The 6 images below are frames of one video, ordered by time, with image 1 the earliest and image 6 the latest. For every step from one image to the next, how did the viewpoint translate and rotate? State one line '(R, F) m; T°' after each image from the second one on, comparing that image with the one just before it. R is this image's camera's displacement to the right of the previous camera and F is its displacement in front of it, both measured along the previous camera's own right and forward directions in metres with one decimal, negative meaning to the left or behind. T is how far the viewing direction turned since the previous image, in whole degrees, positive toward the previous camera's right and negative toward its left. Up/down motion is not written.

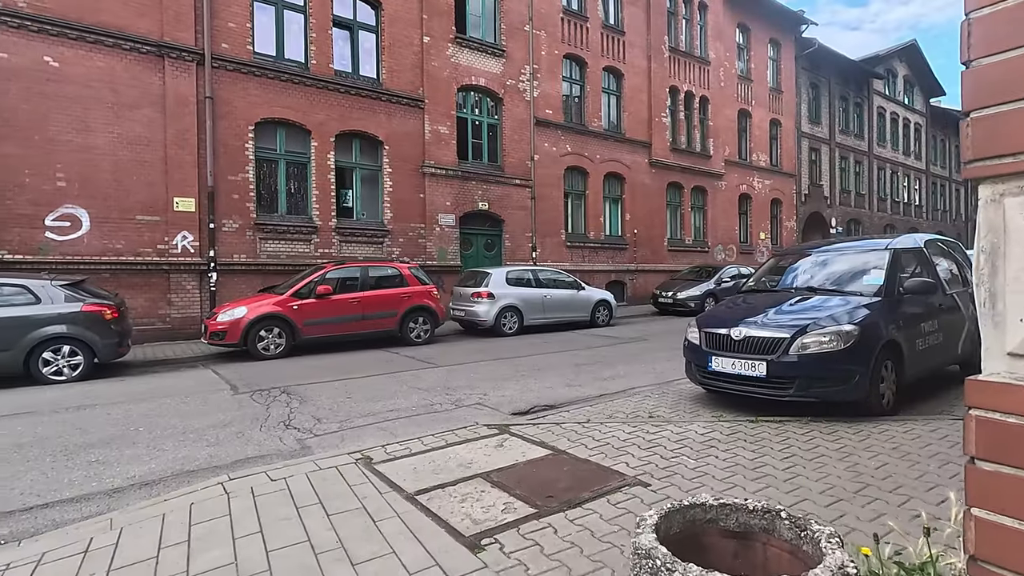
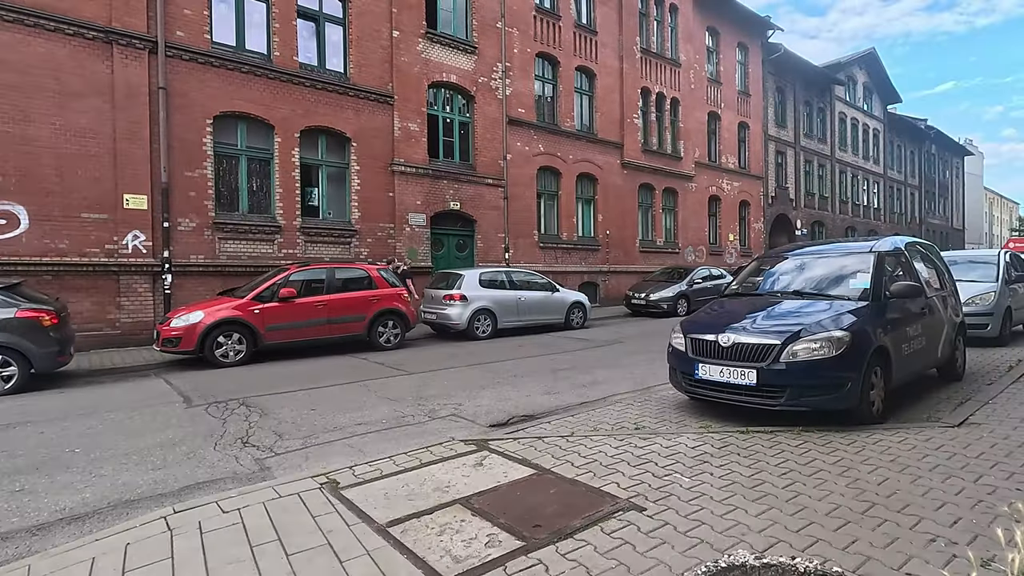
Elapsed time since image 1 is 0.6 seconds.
(-0.1, +0.3) m; +3°
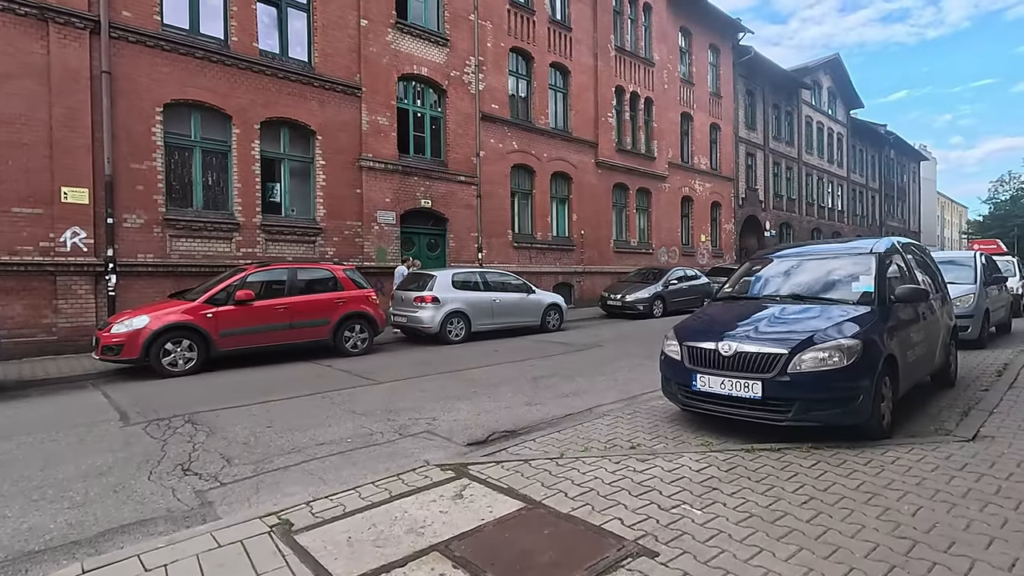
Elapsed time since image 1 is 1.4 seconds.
(-0.1, +0.5) m; +3°
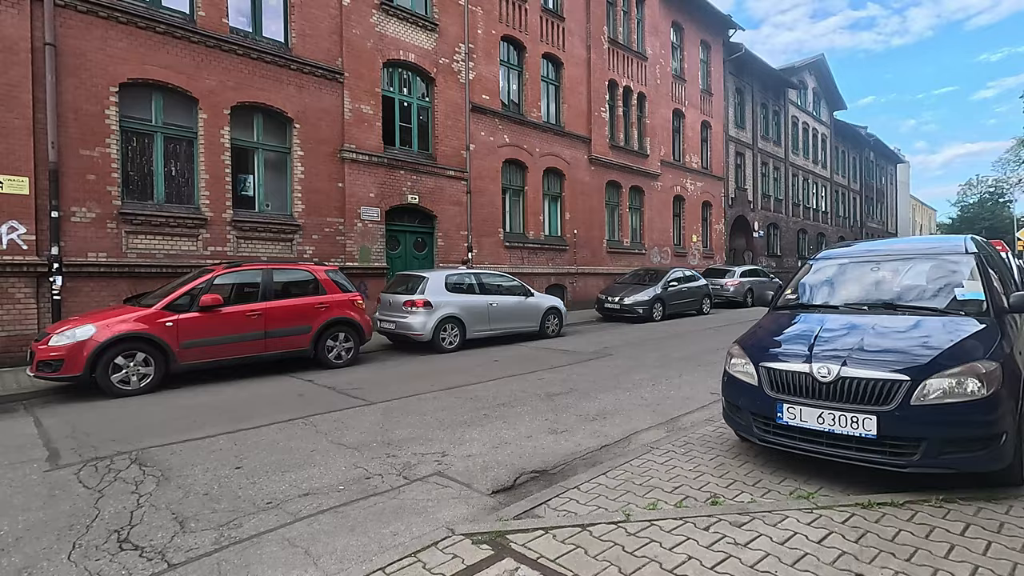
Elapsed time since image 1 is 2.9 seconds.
(-0.4, +1.0) m; +2°
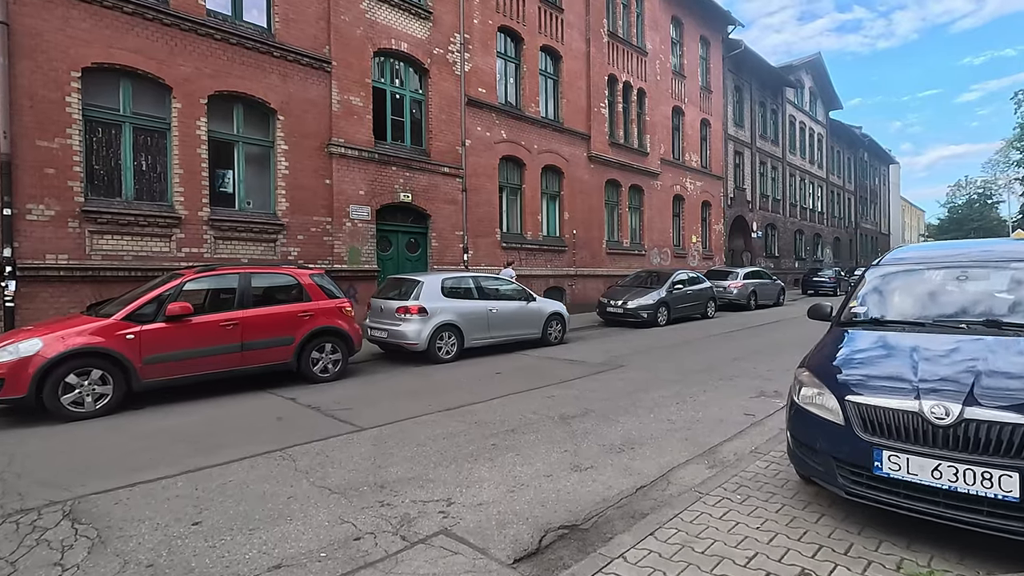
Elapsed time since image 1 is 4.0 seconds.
(-0.2, +0.8) m; +1°
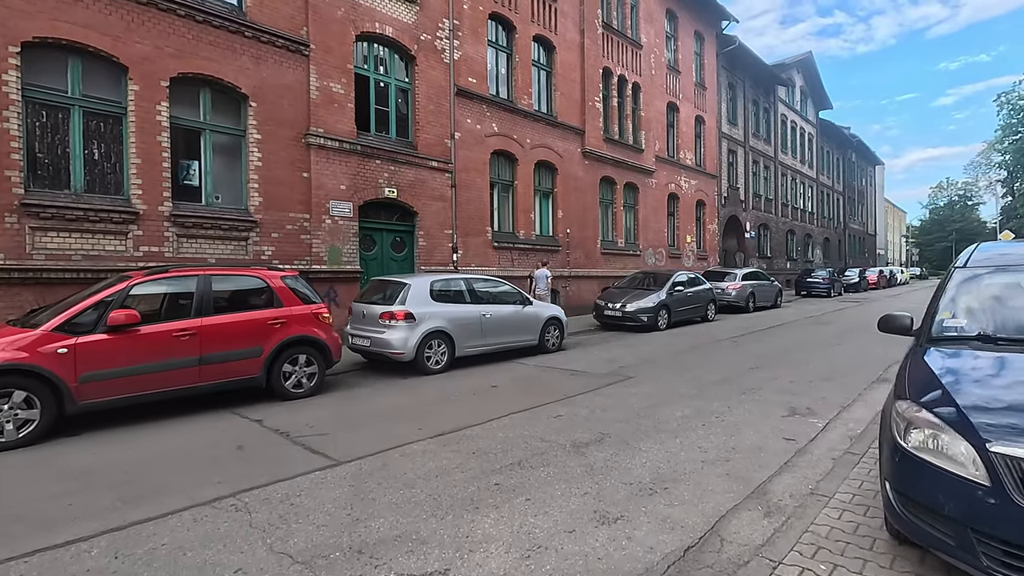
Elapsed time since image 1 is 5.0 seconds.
(-0.2, +0.9) m; +1°
